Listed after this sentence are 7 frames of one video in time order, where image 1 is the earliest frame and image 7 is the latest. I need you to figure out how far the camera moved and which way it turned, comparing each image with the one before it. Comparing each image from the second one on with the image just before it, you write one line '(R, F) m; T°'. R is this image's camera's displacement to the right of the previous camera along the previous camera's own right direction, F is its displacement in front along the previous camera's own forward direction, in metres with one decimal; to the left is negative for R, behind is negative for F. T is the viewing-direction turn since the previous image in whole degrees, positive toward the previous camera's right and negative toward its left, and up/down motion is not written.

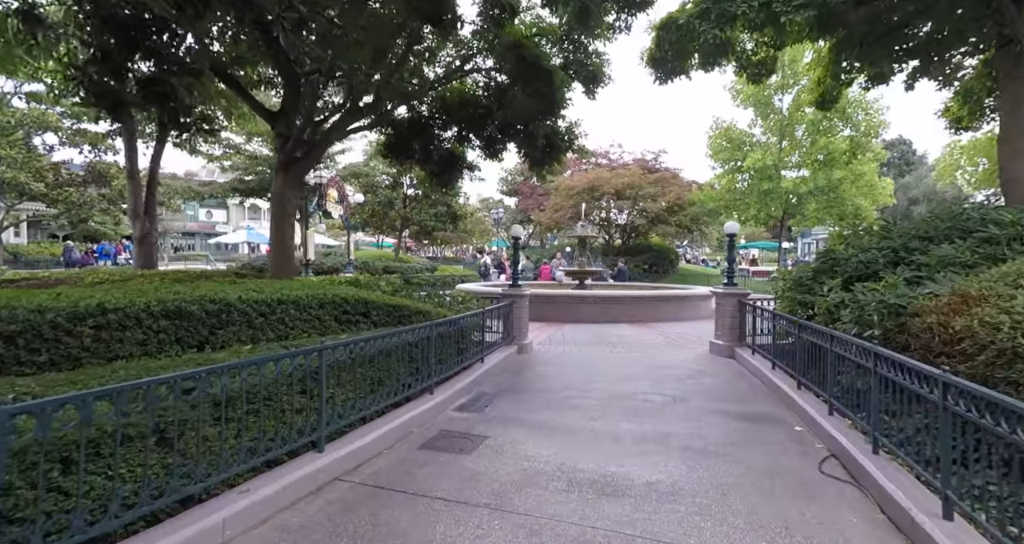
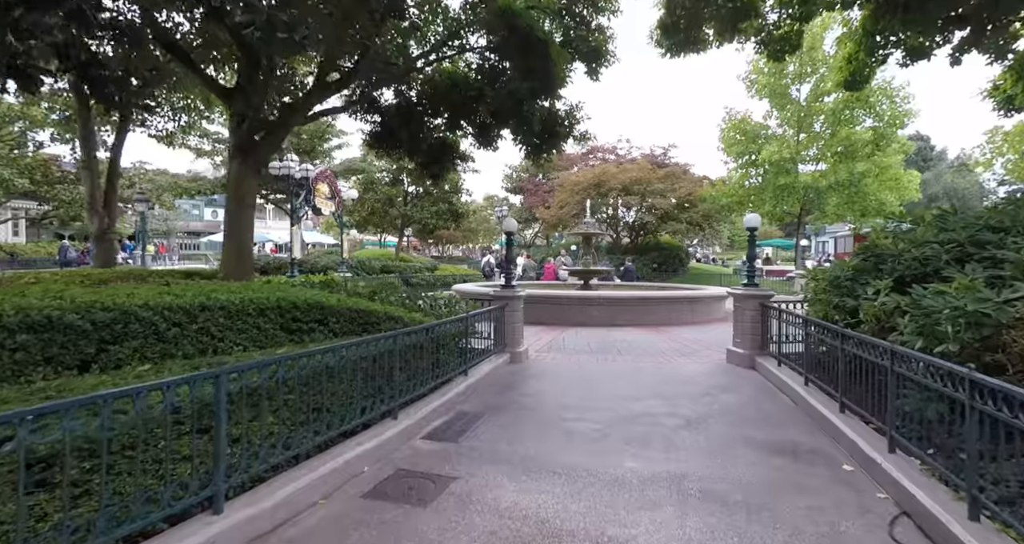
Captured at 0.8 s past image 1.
(+0.2, +0.9) m; -1°
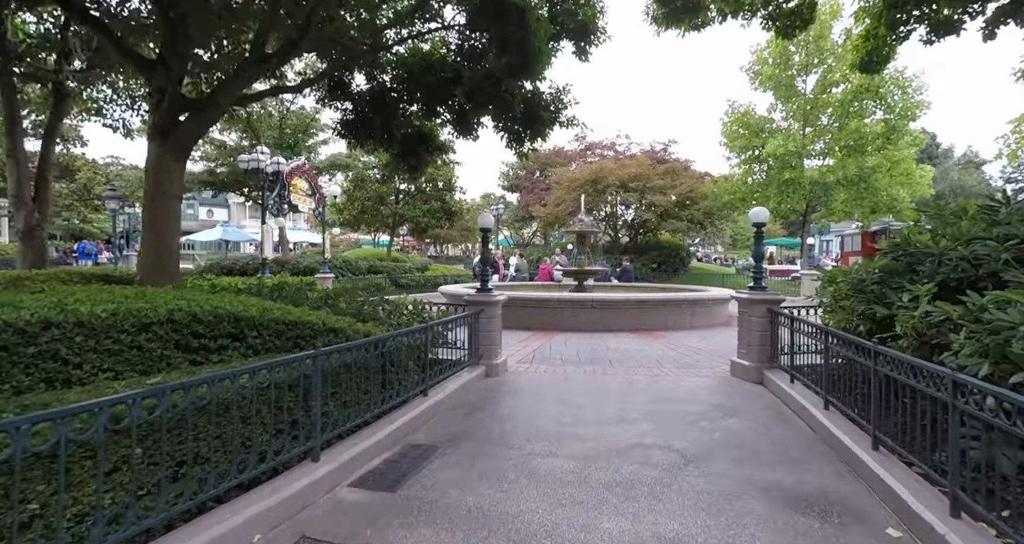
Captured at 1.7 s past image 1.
(+0.3, +0.9) m; 0°
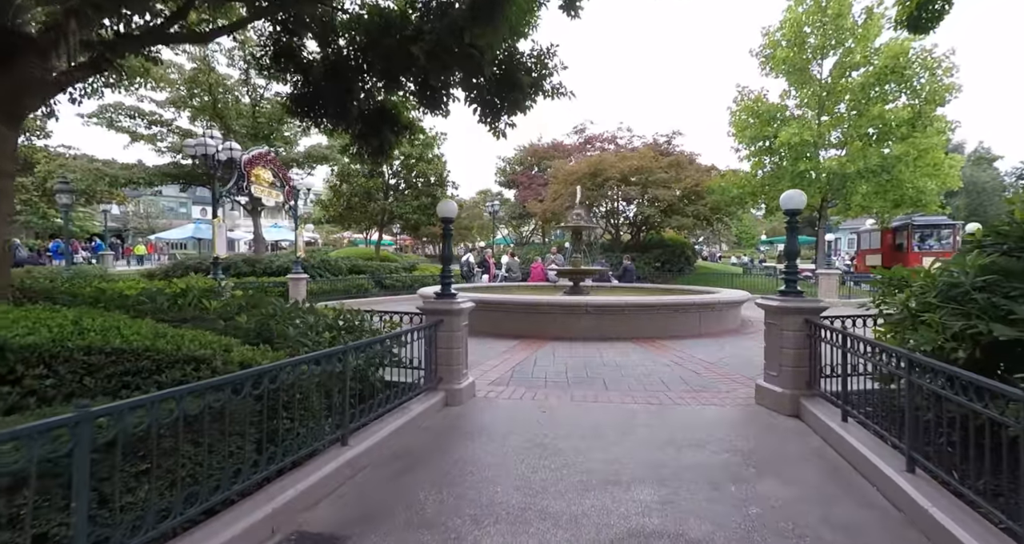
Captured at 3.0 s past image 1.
(+0.4, +1.4) m; 0°
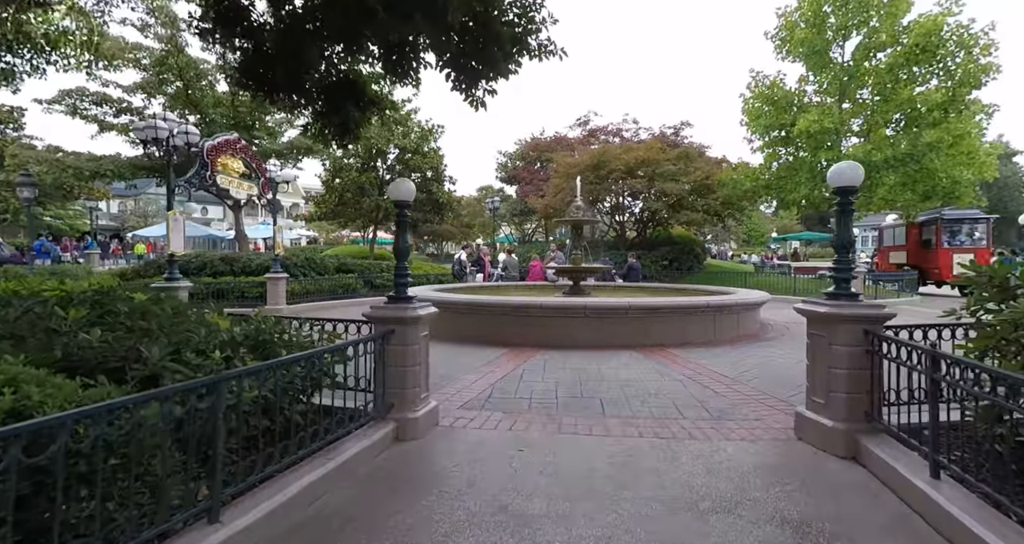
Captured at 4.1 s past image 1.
(+0.3, +1.2) m; -1°
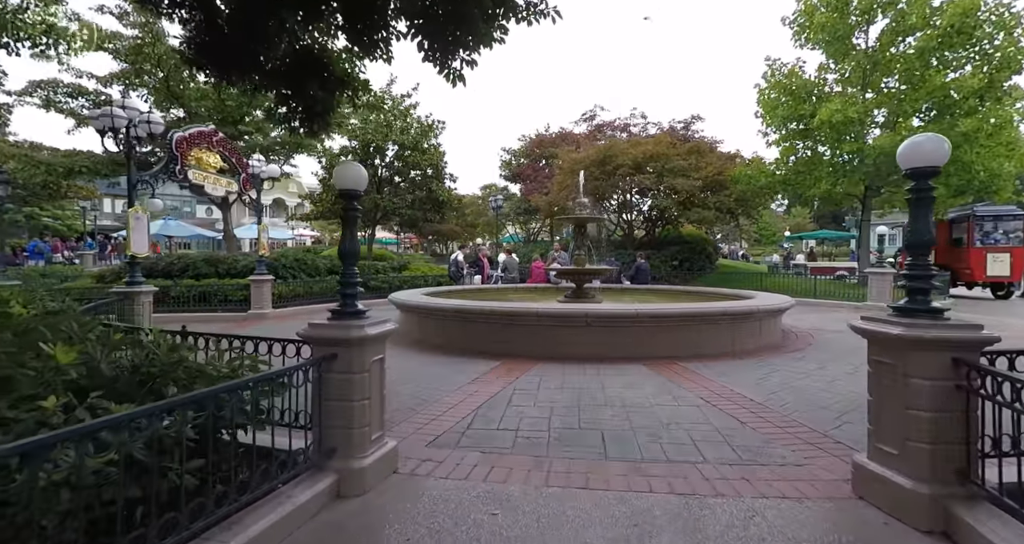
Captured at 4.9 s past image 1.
(+0.2, +0.9) m; -1°
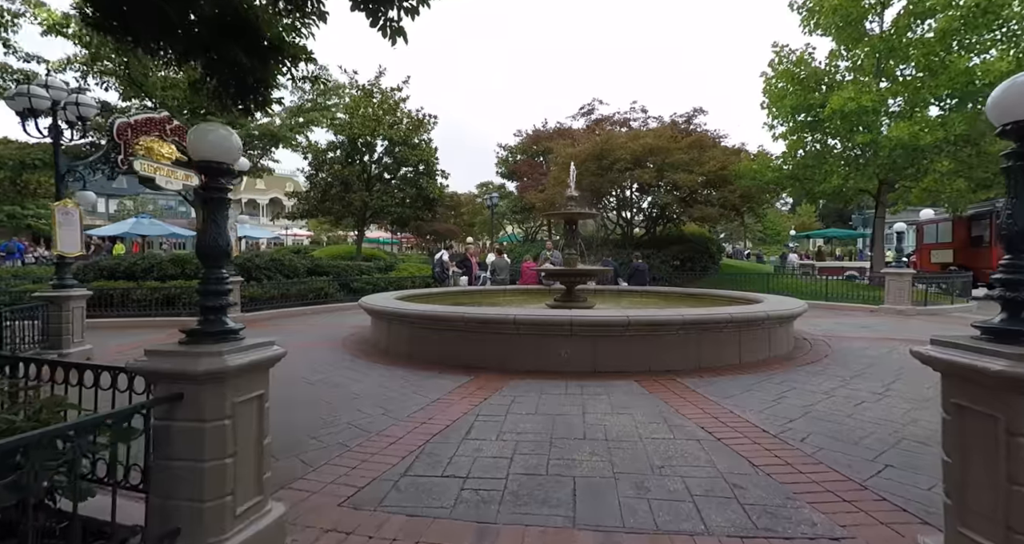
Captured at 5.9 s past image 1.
(+0.4, +1.0) m; 0°
